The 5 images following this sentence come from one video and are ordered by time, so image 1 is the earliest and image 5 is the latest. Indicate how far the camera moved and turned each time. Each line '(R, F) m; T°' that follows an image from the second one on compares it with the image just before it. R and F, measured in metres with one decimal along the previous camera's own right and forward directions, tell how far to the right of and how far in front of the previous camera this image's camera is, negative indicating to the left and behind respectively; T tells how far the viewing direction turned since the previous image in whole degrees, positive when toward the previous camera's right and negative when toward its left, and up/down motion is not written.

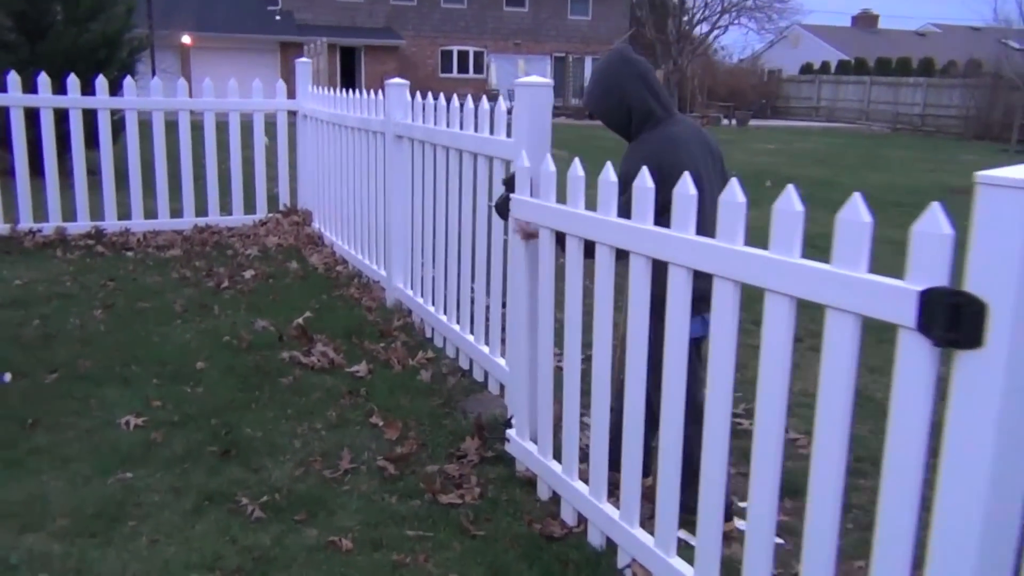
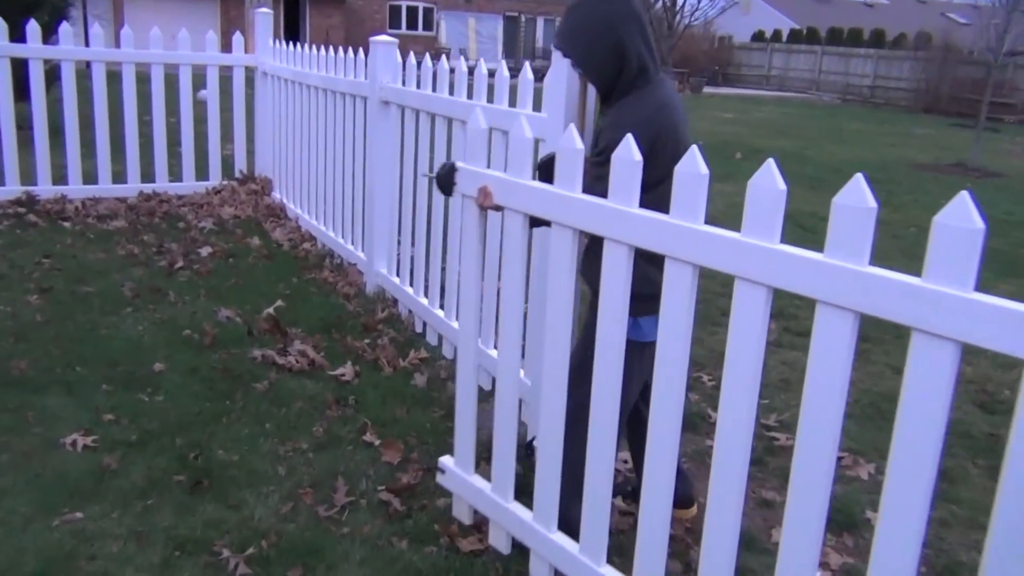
(-0.3, +0.6) m; +4°
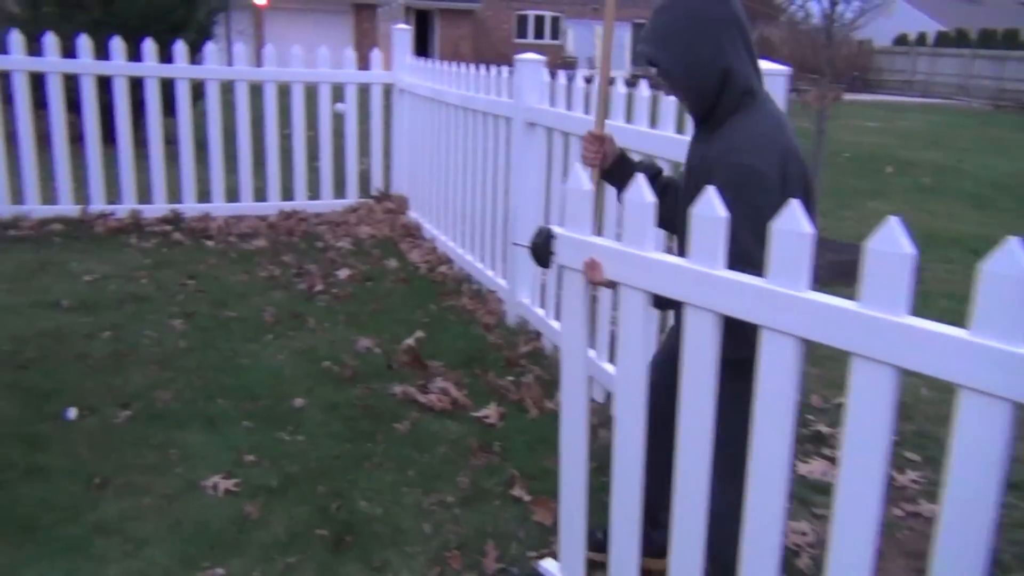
(-0.2, +0.3) m; -8°
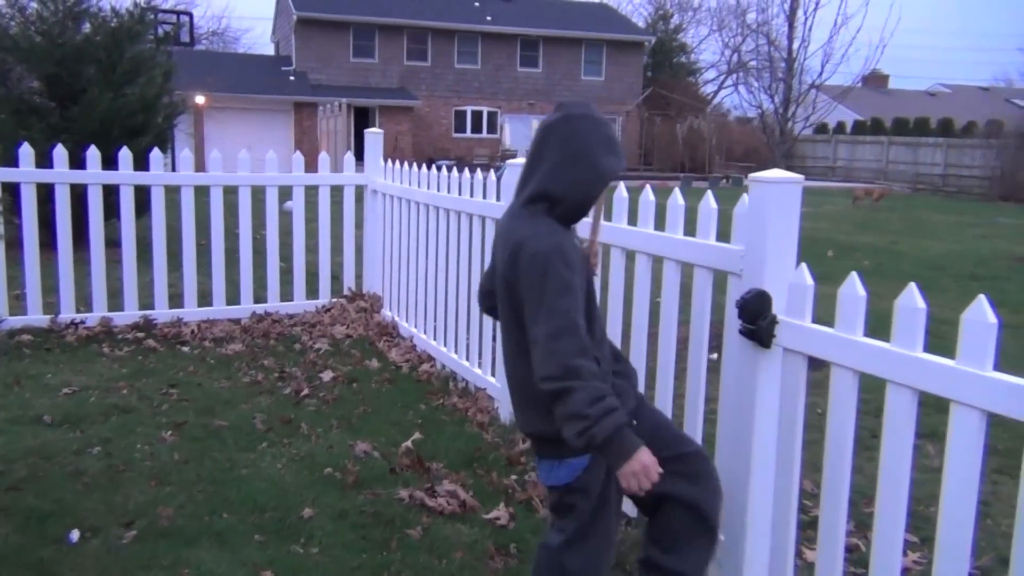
(-0.3, -0.1) m; +4°
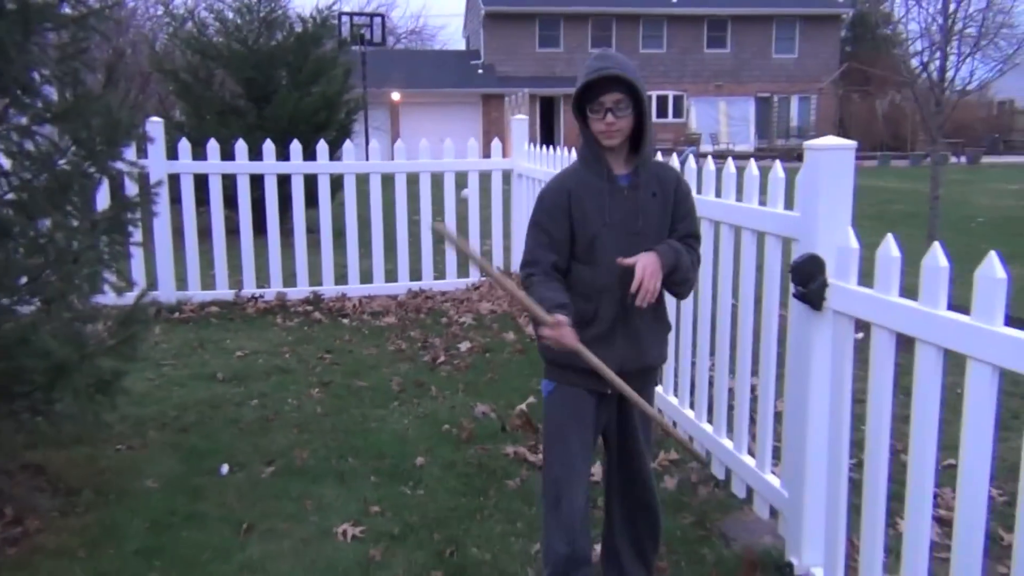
(+0.5, -0.2) m; -12°
